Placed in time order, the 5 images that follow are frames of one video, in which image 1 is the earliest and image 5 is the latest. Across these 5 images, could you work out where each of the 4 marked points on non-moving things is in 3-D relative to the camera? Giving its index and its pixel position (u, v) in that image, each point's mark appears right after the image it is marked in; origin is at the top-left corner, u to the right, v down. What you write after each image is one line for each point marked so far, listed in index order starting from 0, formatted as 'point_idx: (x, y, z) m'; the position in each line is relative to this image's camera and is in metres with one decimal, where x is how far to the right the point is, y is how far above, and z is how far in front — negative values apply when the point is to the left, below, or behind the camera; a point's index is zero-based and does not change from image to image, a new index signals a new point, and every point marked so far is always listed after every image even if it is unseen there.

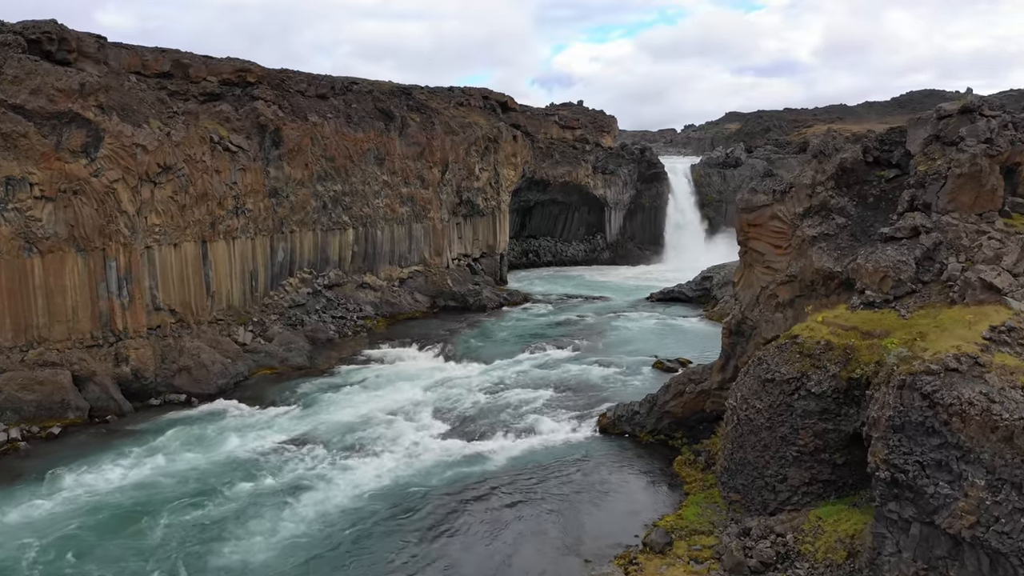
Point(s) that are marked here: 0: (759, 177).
0: (+4.8, +2.1, +16.8) m
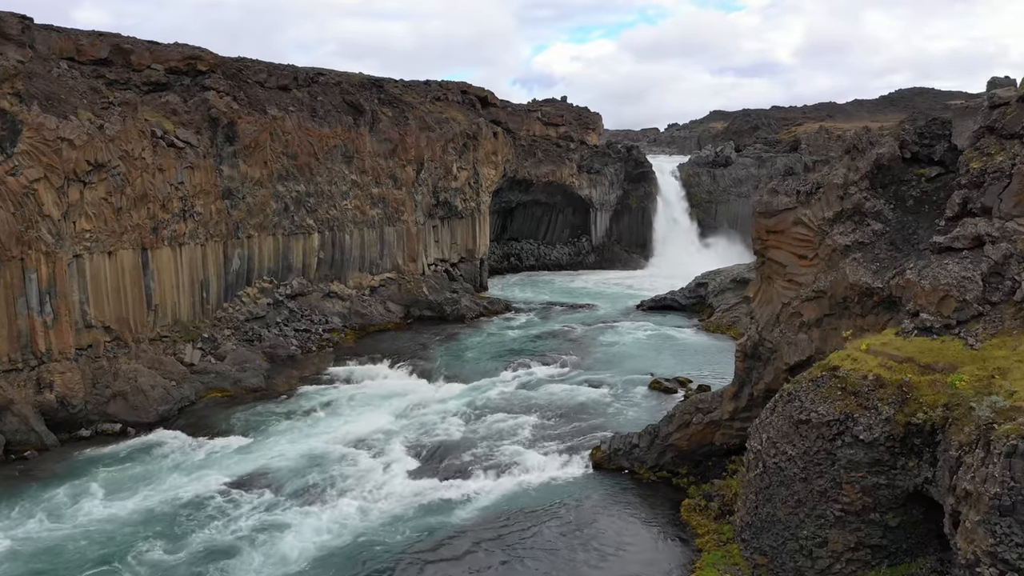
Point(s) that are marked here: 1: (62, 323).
0: (+4.5, +1.9, +14.6) m
1: (-9.1, -0.7, +17.4) m
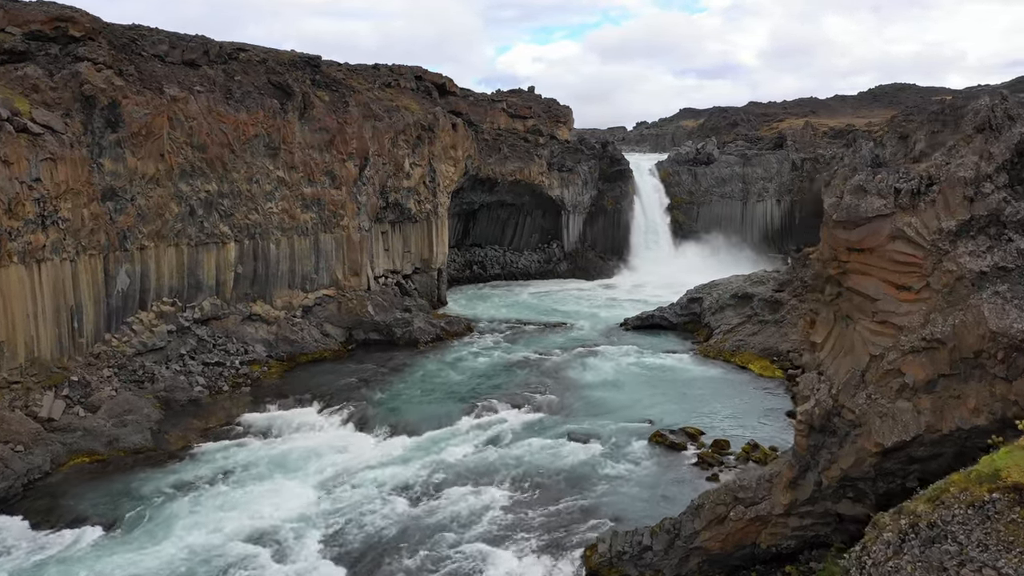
0: (+4.0, +1.4, +10.2) m
1: (-9.7, -1.2, +12.4) m
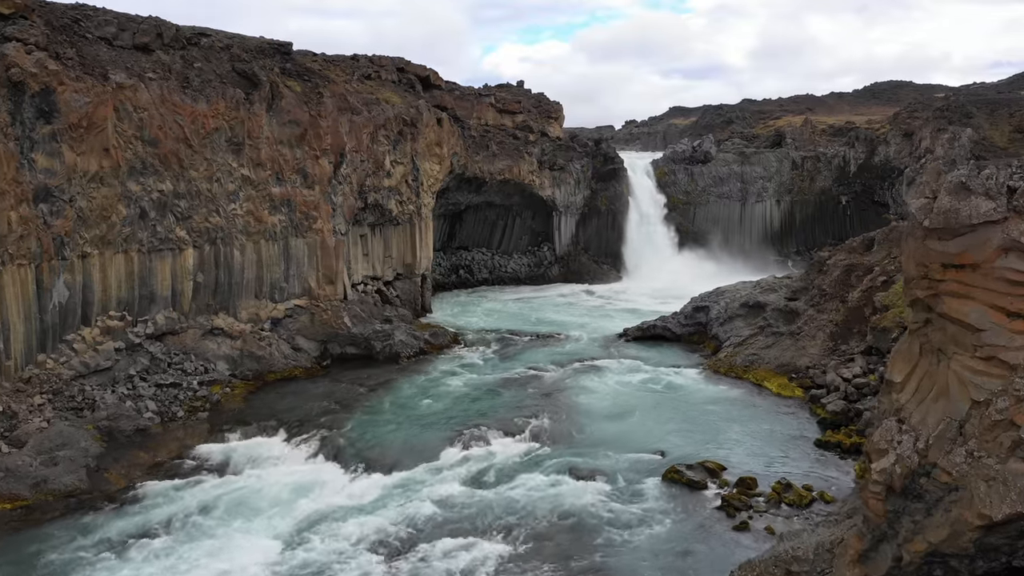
0: (+4.0, +1.2, +8.2) m
1: (-9.7, -1.5, +10.1) m
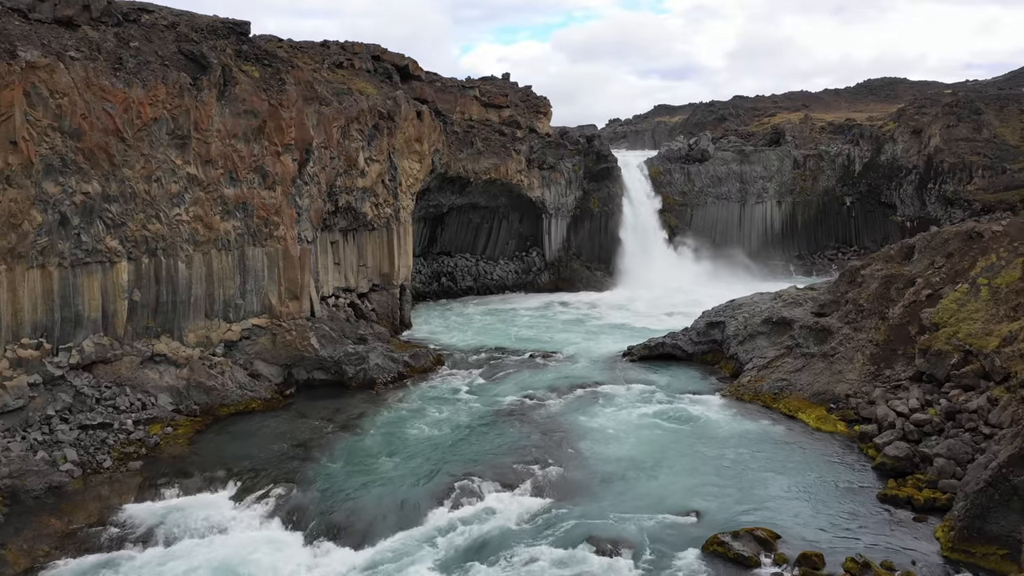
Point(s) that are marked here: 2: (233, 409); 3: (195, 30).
0: (+4.2, +0.8, +5.5) m
1: (-9.6, -1.9, +7.1) m
2: (-5.4, -2.3, +16.8) m
3: (-7.0, +5.6, +18.9) m
